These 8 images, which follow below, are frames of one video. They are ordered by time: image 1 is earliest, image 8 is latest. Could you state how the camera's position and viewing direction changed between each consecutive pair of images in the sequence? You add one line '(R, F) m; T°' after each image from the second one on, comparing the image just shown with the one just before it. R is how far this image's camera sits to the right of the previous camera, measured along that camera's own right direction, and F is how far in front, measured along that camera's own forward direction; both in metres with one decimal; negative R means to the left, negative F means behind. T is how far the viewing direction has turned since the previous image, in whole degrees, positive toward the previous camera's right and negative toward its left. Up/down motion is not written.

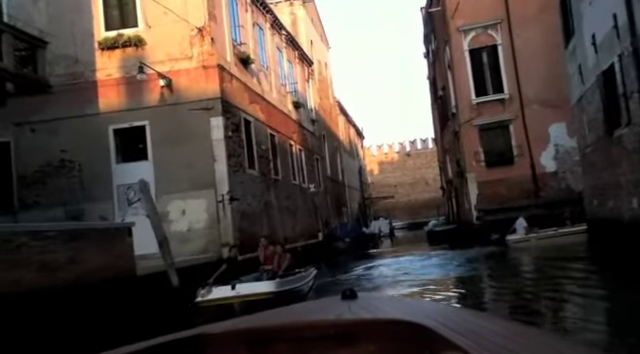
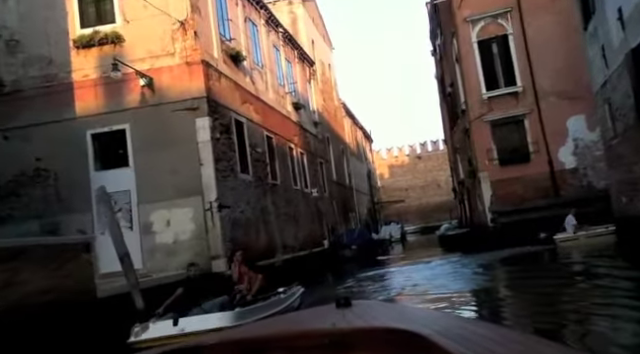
(+0.3, +1.3) m; -1°
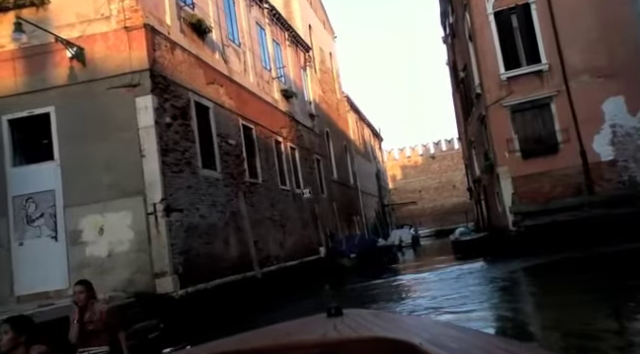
(+0.7, +2.9) m; -1°
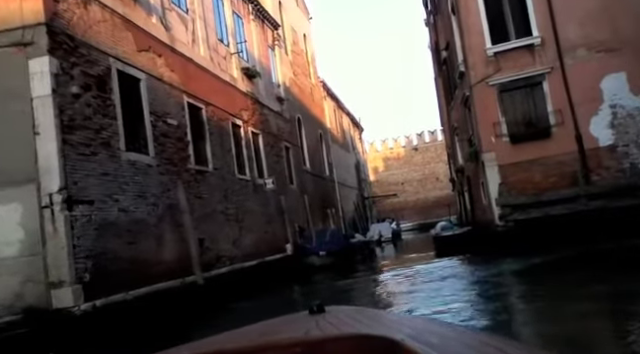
(+0.6, +2.1) m; +1°
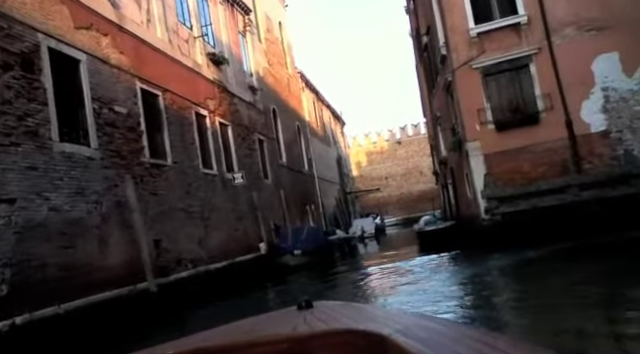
(+0.3, +1.2) m; +1°
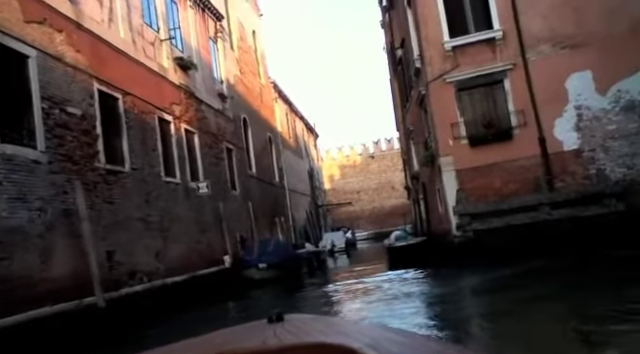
(+0.1, +0.5) m; +3°
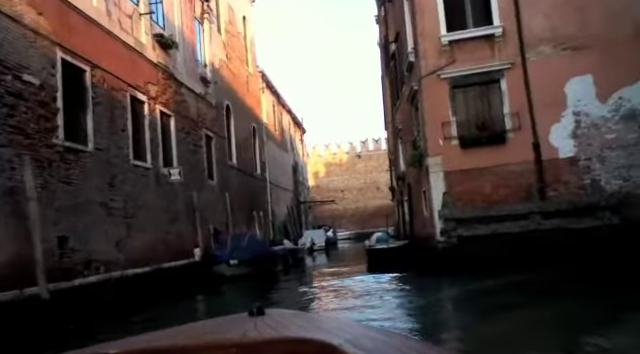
(+0.1, +0.8) m; +1°
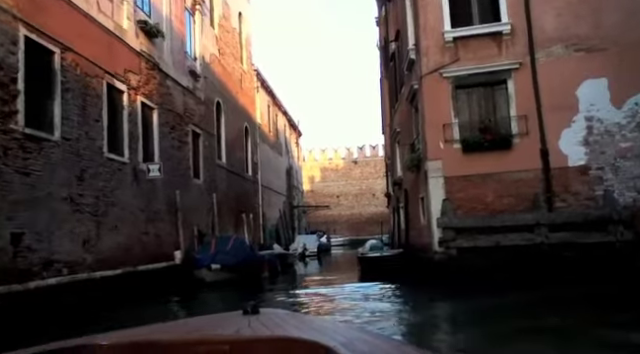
(+0.1, +1.0) m; 0°
